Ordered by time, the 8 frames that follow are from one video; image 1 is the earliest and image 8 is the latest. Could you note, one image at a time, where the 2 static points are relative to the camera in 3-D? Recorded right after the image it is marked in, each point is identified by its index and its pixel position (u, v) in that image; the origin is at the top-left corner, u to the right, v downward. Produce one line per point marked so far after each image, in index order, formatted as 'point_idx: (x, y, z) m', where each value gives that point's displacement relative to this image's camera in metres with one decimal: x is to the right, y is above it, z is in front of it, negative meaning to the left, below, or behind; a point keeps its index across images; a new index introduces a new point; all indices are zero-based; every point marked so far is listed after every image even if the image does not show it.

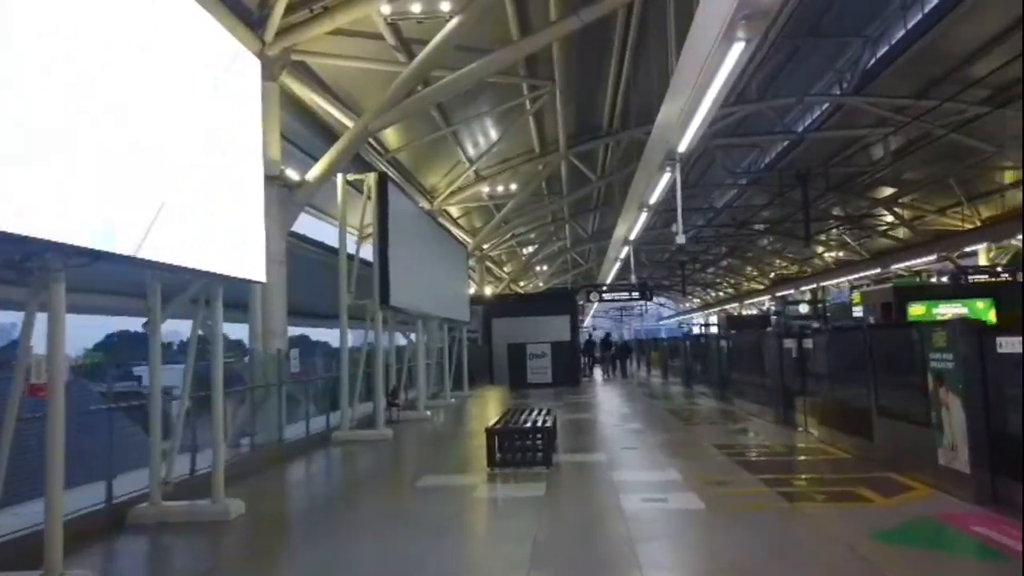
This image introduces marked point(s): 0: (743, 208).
0: (+5.9, +2.0, +19.7) m
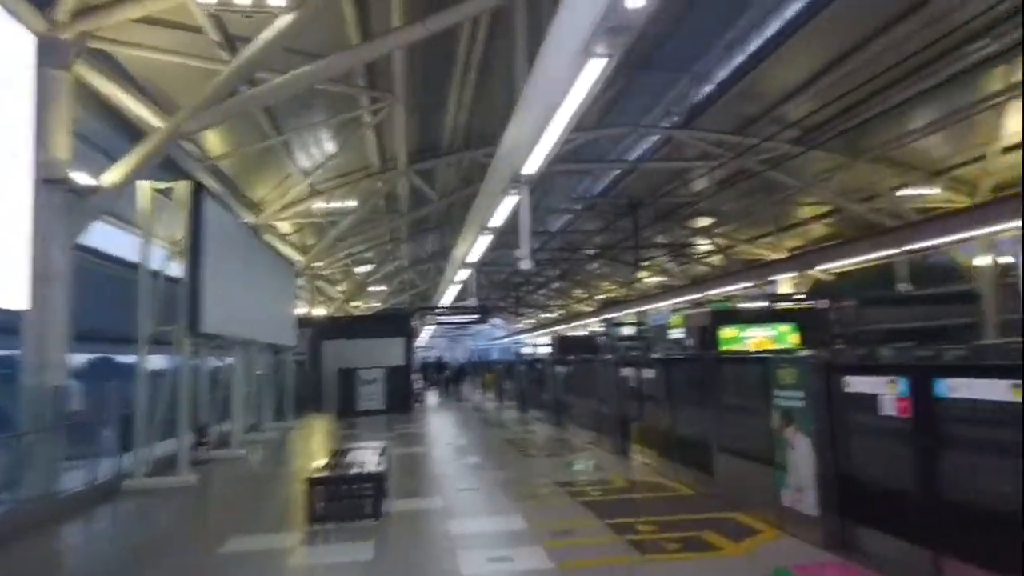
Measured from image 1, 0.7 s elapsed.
0: (+1.7, +1.4, +20.2) m
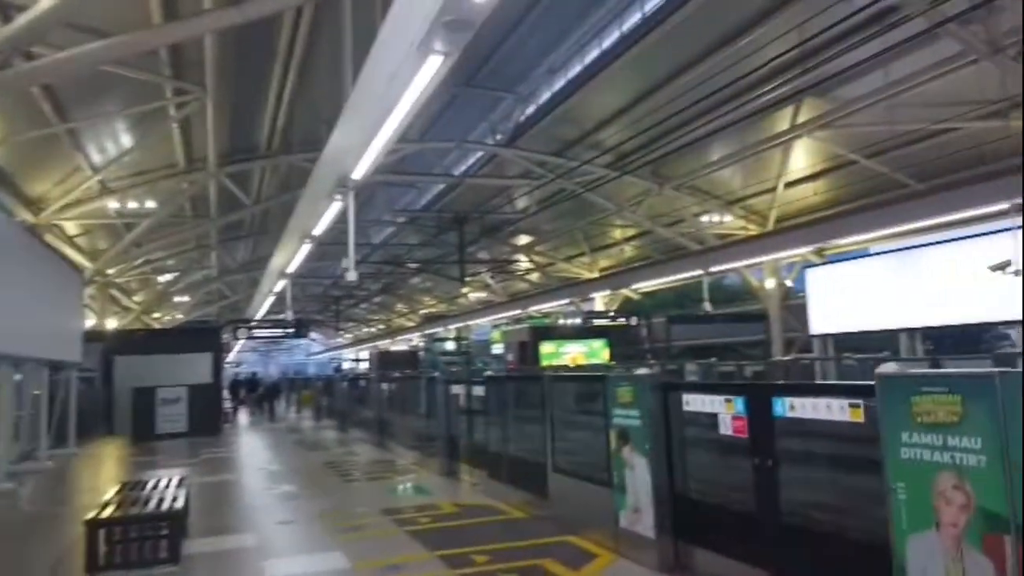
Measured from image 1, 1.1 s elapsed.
0: (-2.9, +1.0, +19.8) m
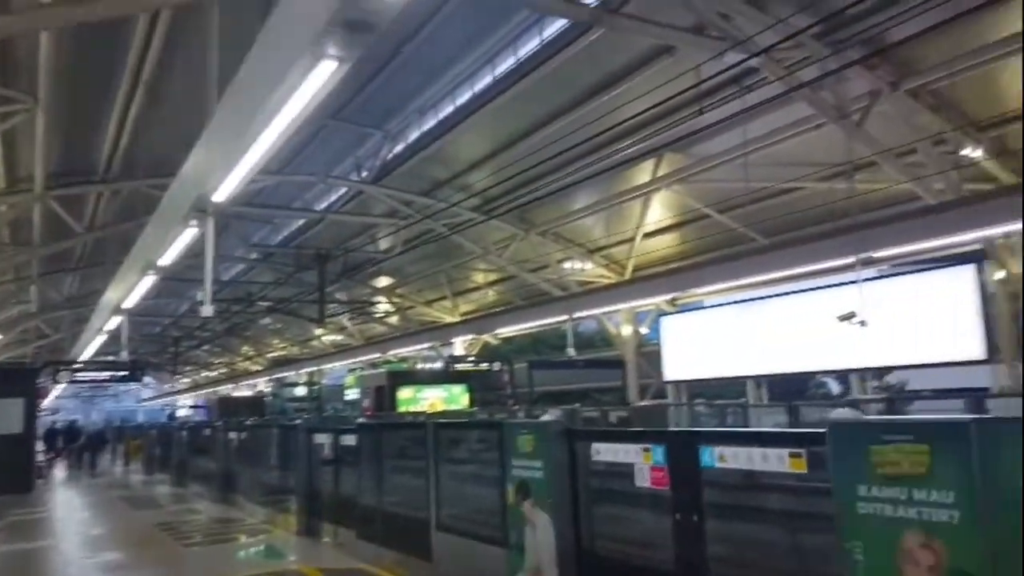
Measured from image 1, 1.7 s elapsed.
0: (-6.4, 0.0, +18.7) m
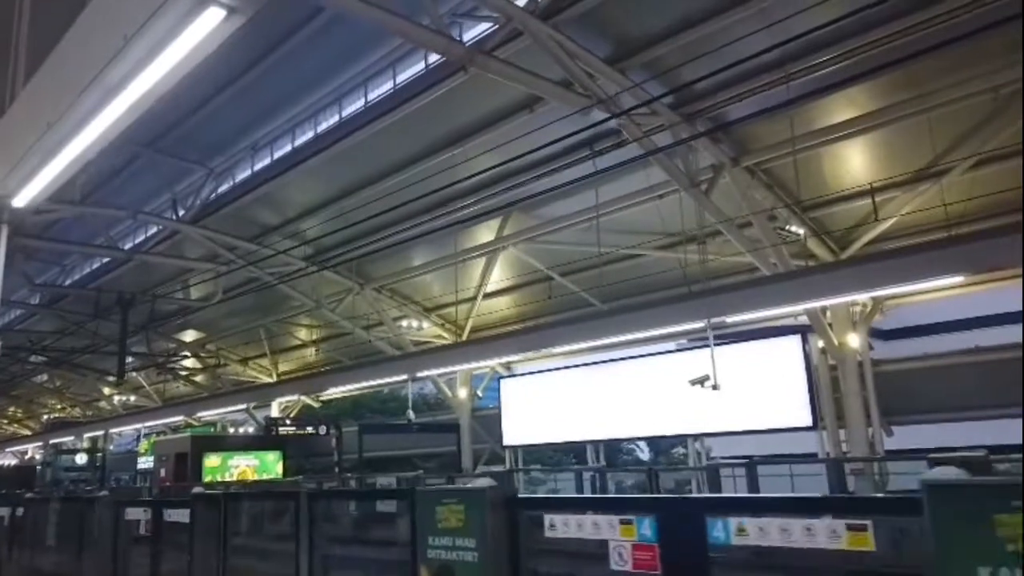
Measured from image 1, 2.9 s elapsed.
0: (-10.2, -1.0, +16.2) m
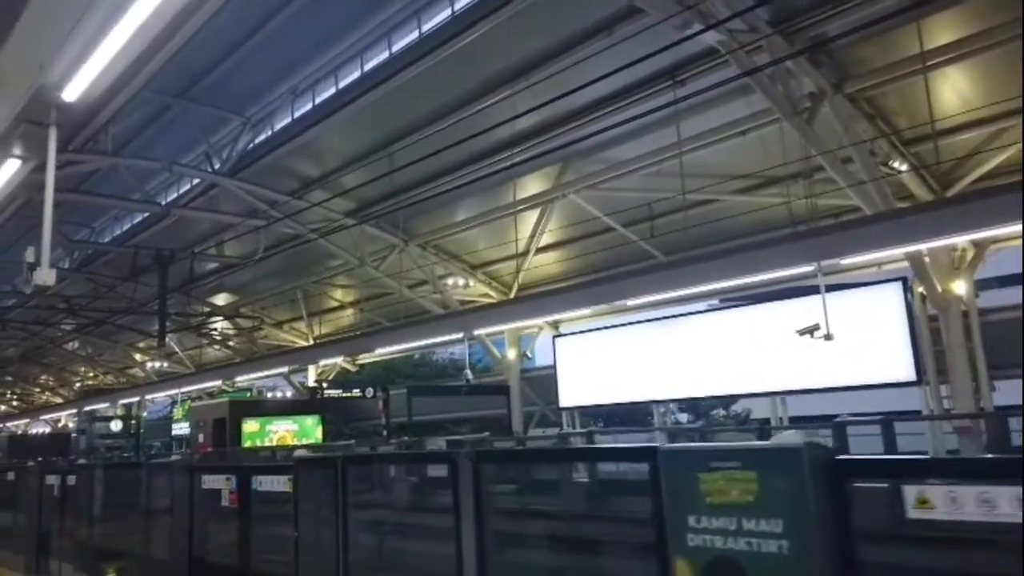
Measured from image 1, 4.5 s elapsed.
0: (-9.3, -0.3, +15.7) m
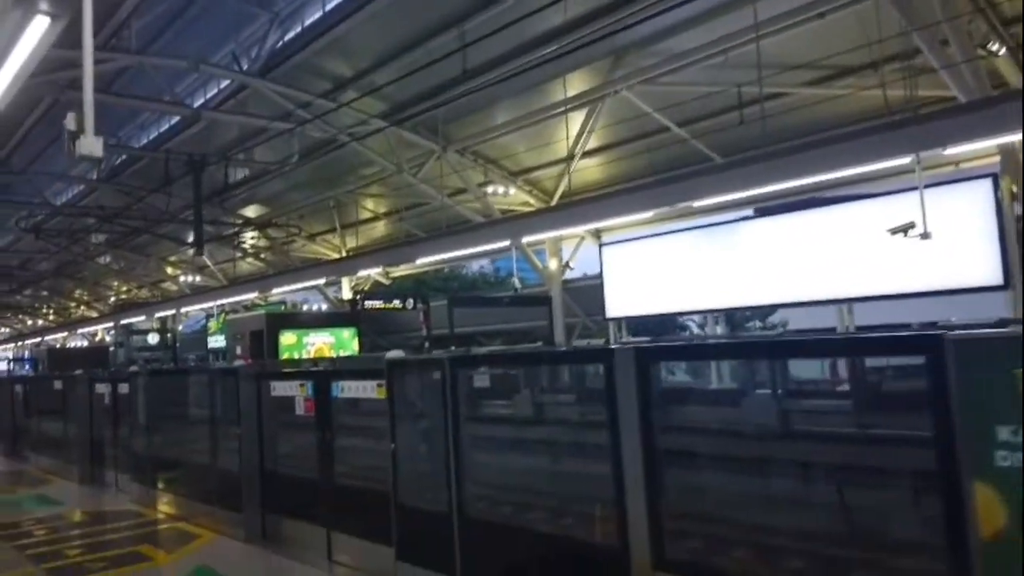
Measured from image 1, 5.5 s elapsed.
0: (-8.5, +1.5, +15.5) m
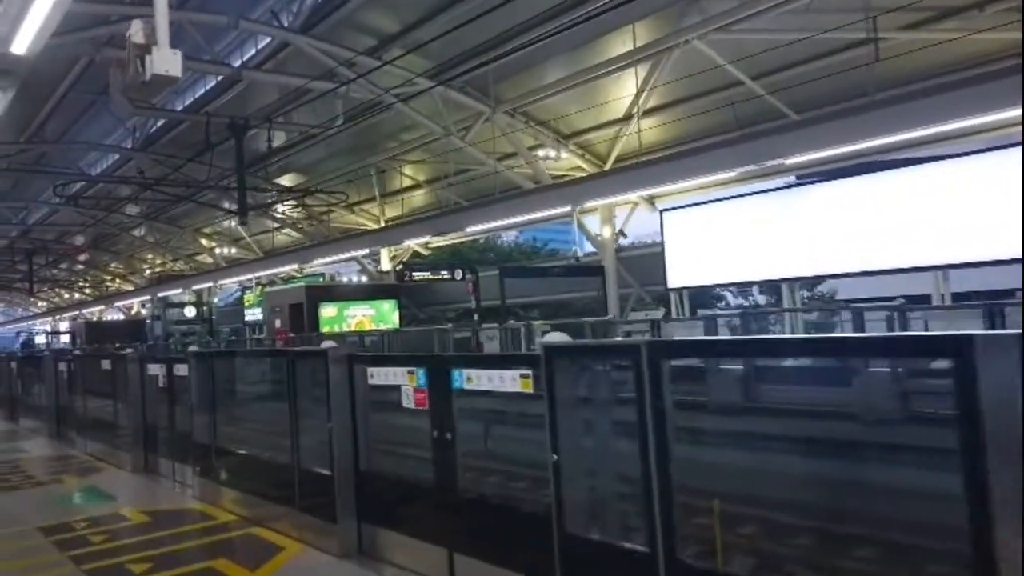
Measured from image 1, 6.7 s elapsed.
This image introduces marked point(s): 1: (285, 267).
0: (-7.6, +2.0, +15.1) m
1: (-4.9, +0.5, +16.6) m
